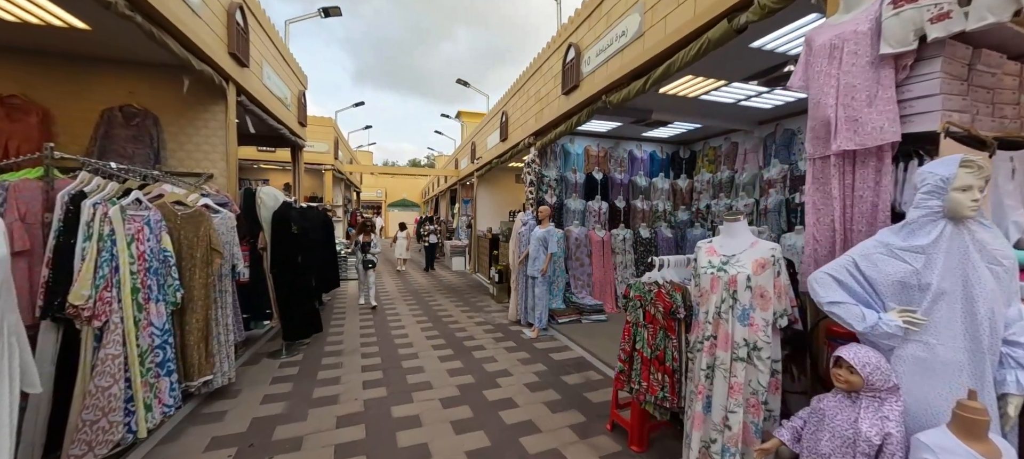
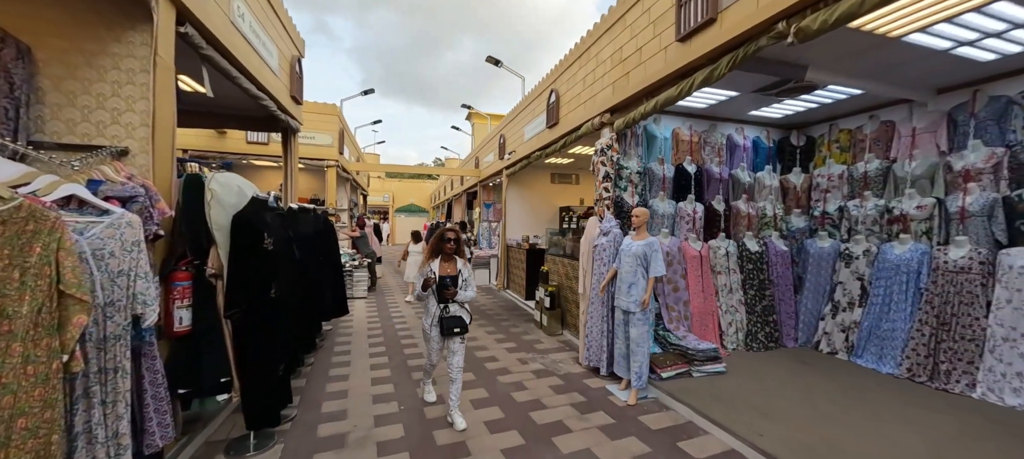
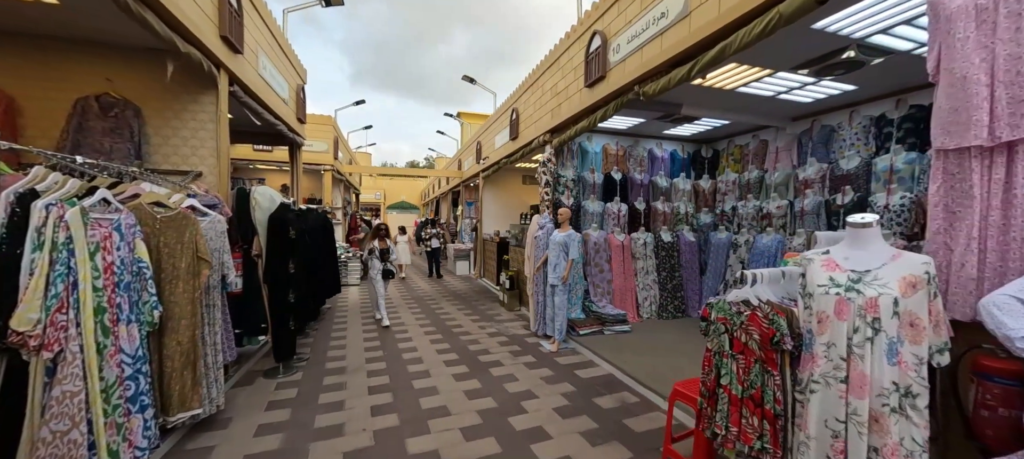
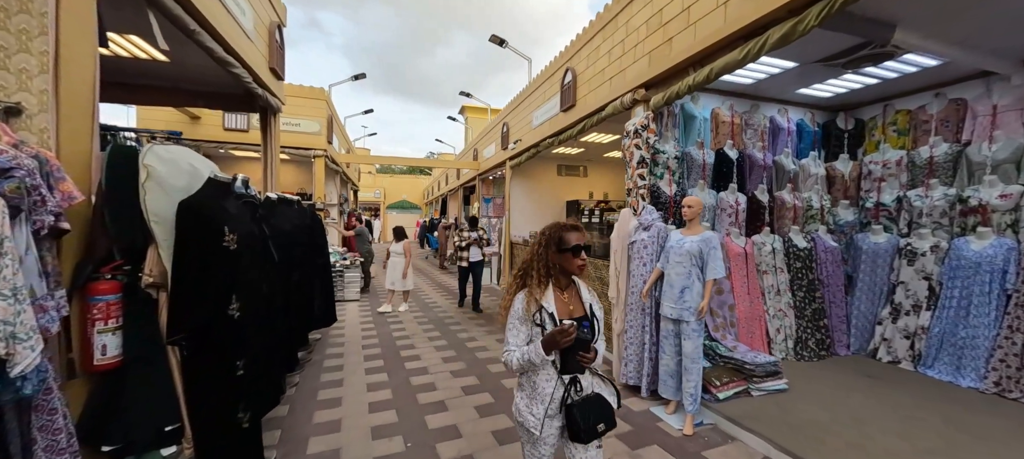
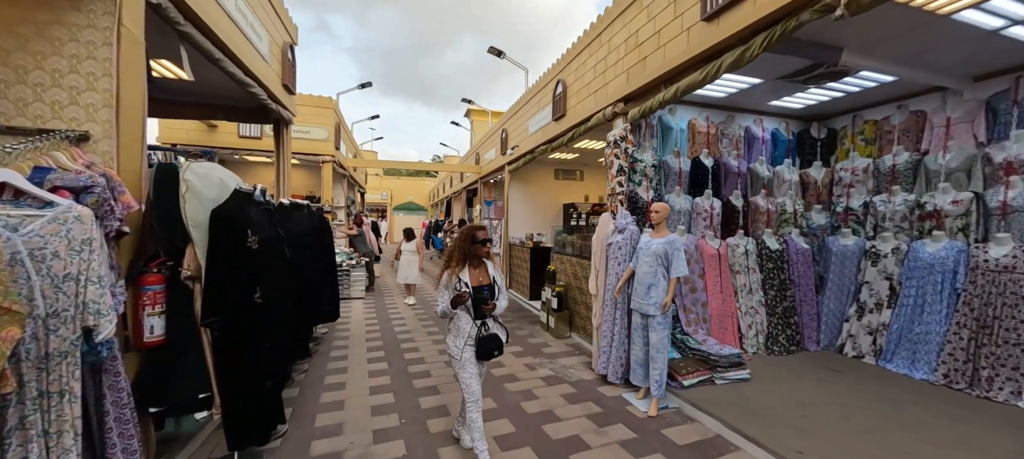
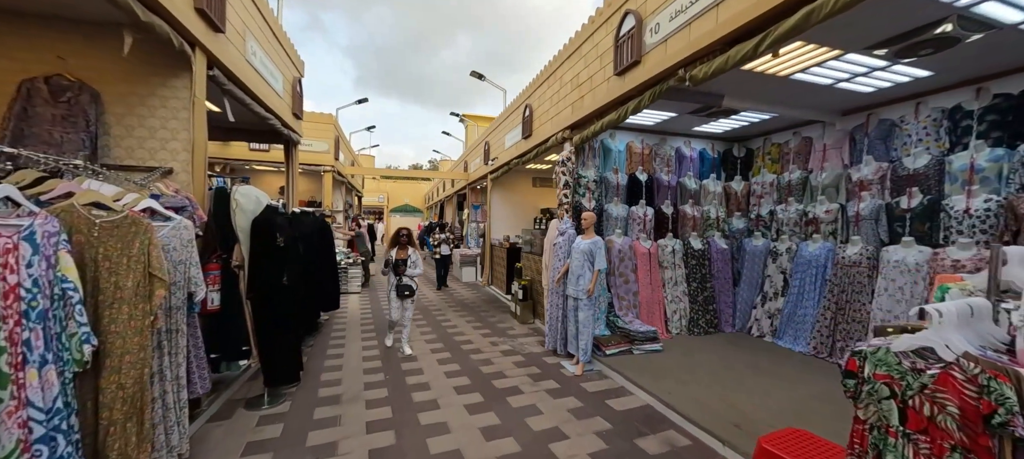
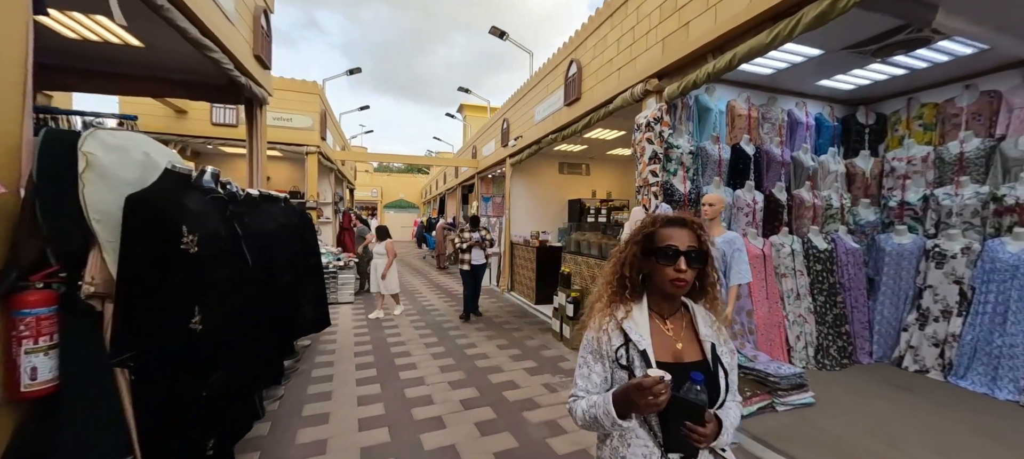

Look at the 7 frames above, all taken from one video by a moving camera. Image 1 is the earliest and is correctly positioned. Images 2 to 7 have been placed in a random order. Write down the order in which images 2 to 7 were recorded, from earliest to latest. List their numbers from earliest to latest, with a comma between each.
3, 6, 2, 5, 4, 7
